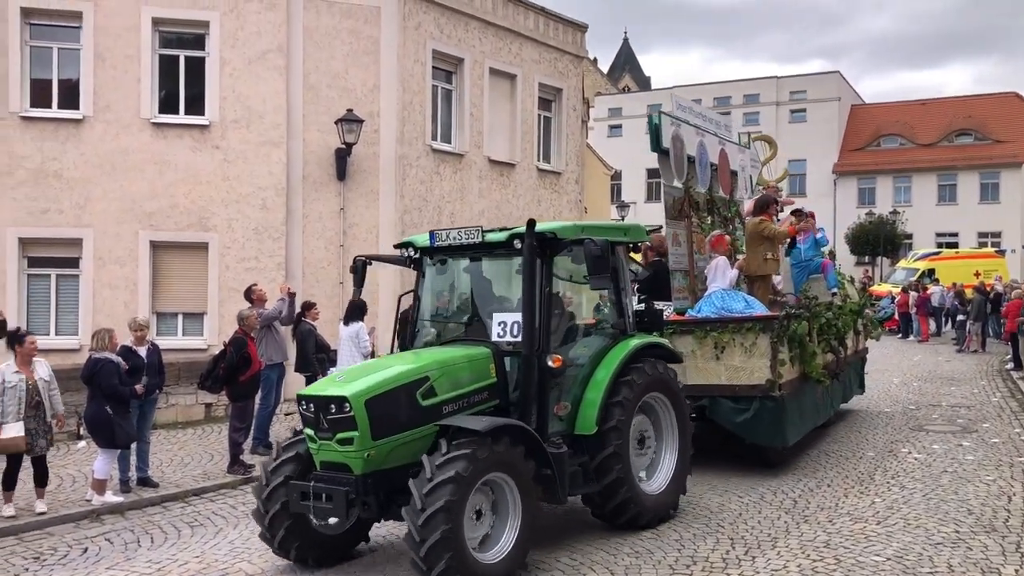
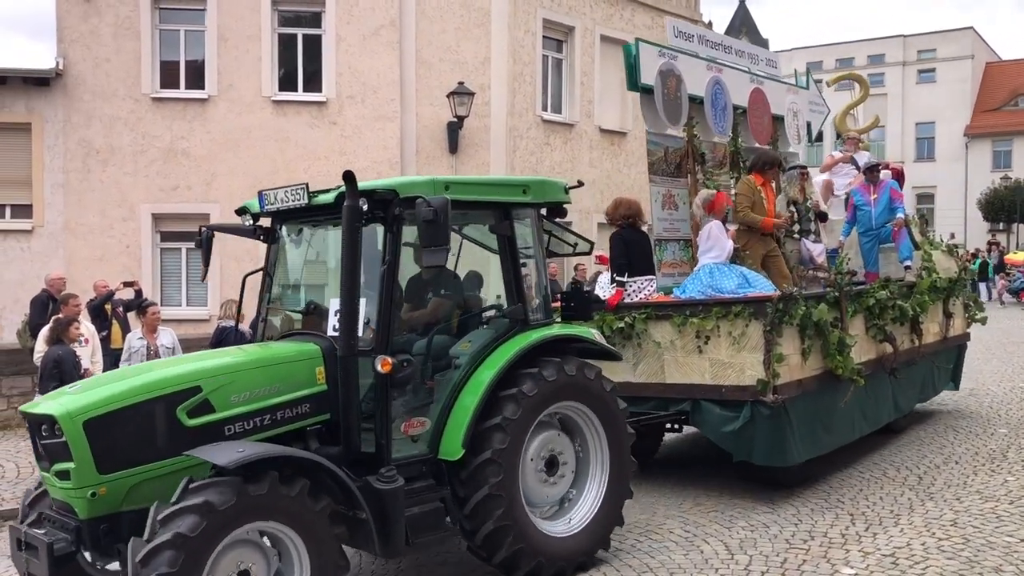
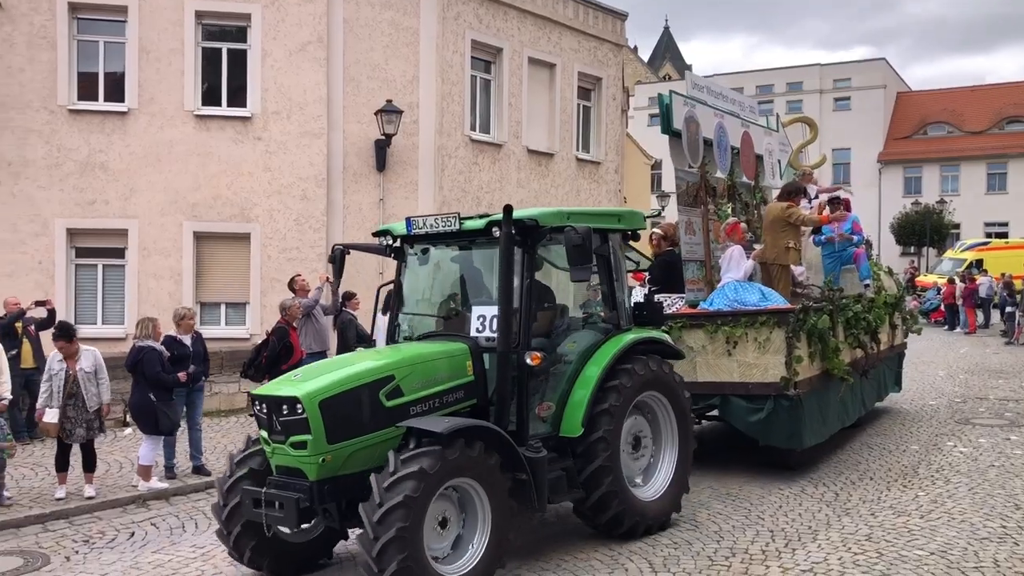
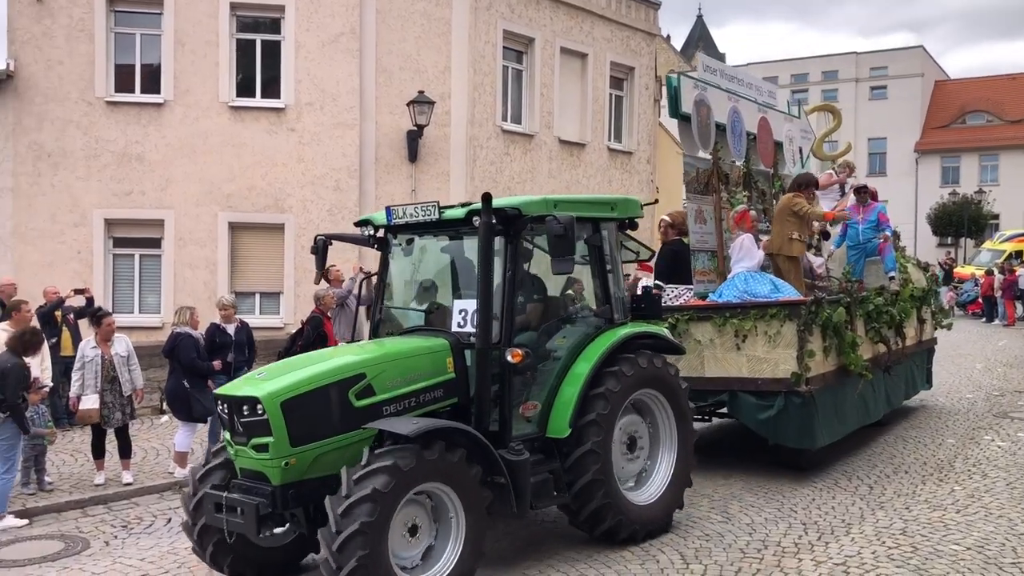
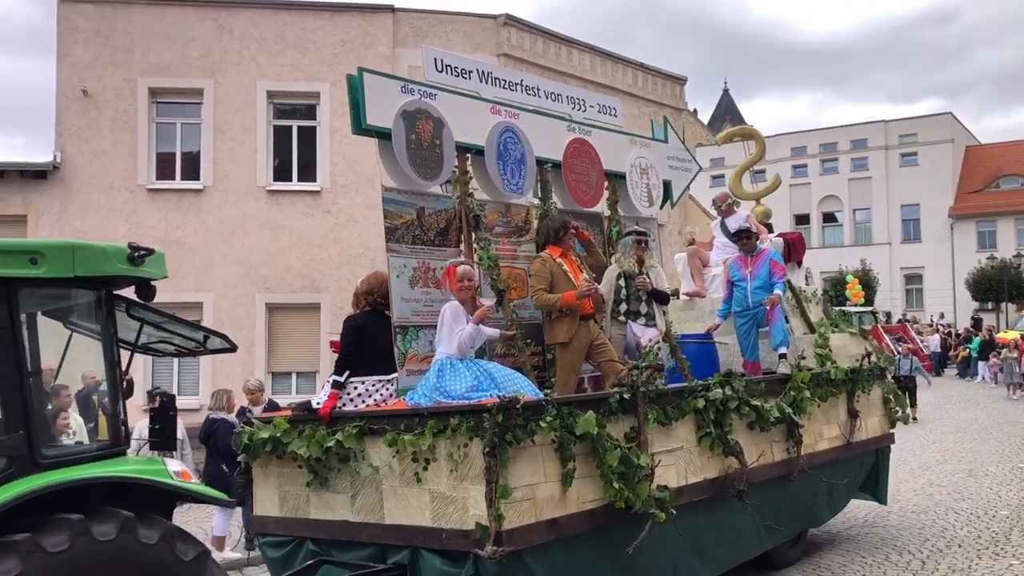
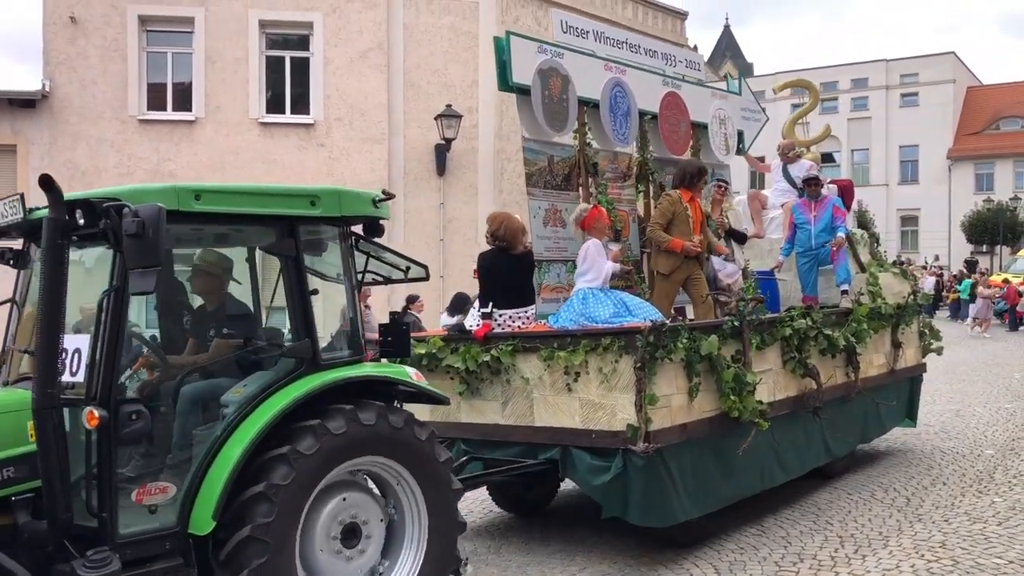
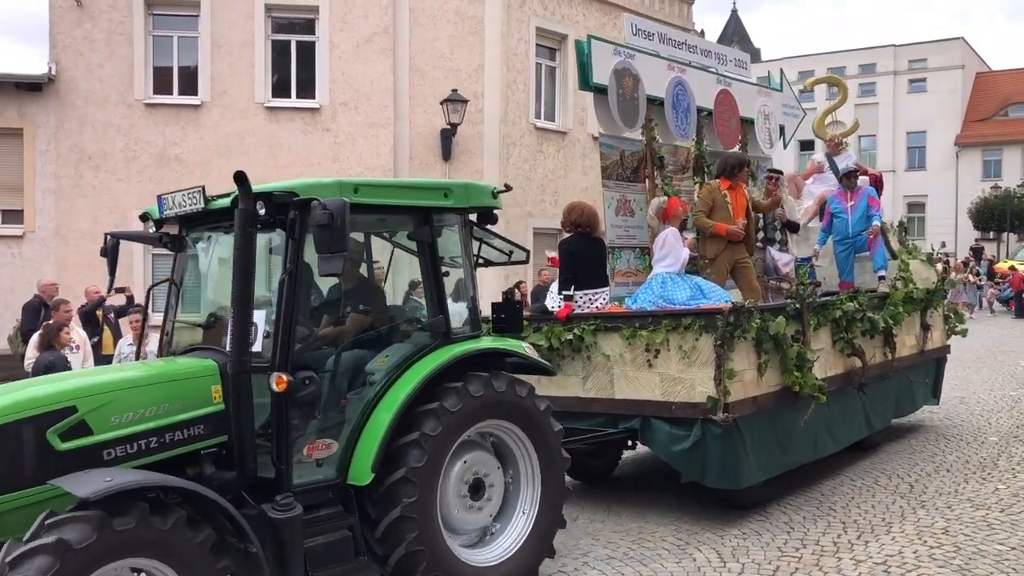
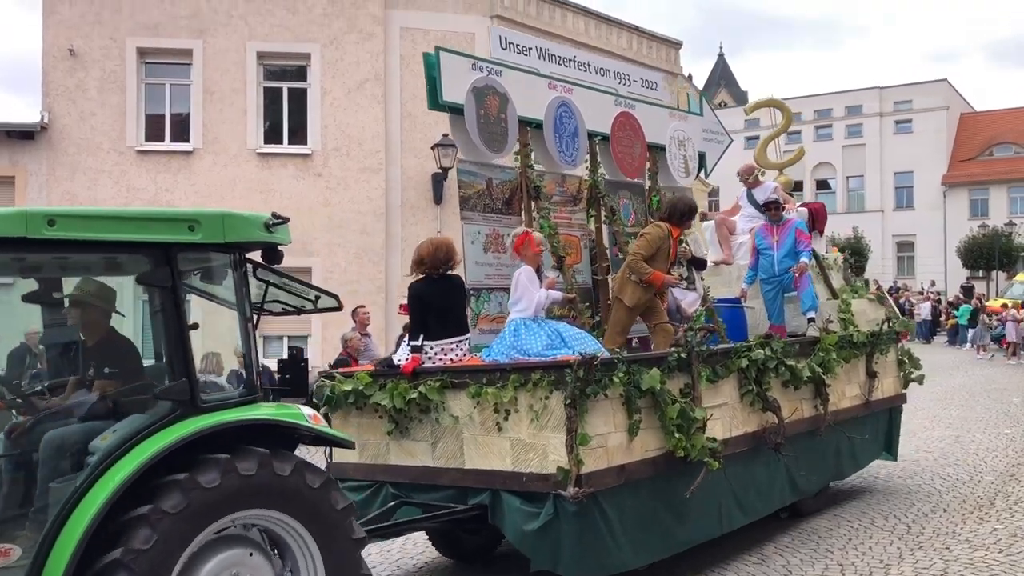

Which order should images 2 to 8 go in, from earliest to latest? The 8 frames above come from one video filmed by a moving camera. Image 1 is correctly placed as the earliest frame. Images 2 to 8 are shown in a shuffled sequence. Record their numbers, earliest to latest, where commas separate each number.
3, 4, 2, 7, 6, 8, 5
